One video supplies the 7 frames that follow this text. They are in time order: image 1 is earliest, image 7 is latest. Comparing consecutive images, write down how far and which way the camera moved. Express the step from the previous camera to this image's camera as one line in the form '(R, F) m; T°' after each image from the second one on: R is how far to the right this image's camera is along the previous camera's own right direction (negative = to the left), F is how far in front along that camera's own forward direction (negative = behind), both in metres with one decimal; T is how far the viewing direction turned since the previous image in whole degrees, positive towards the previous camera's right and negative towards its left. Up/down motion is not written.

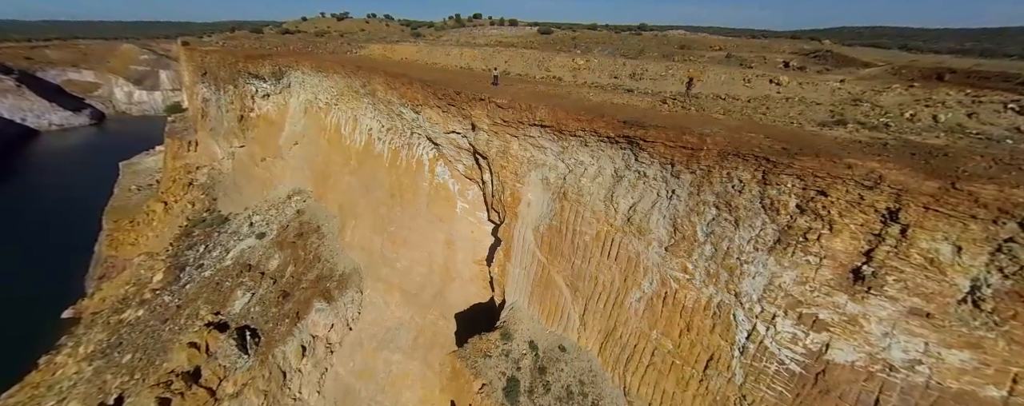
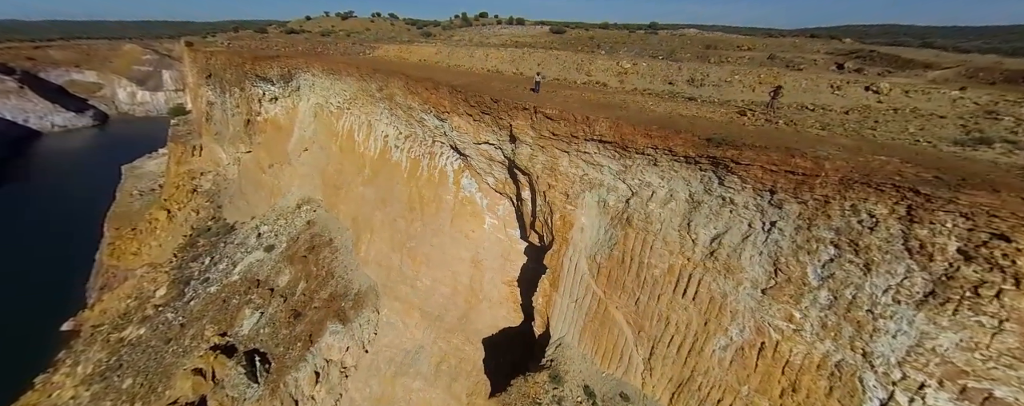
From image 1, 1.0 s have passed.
(-0.8, +0.9) m; 0°
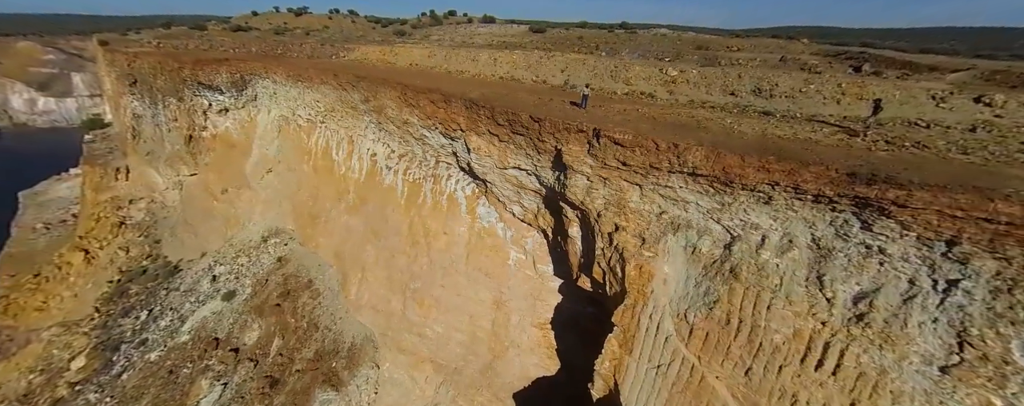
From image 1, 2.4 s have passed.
(-1.4, +1.4) m; +6°
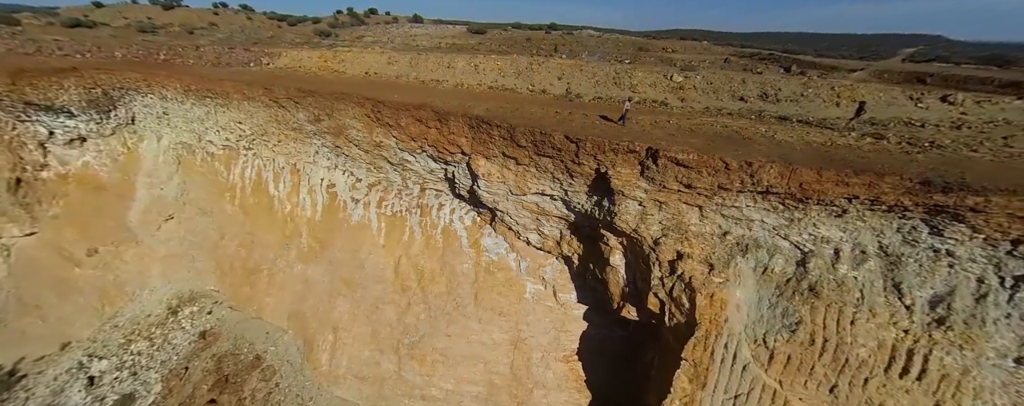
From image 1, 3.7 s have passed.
(-1.7, +1.1) m; +14°
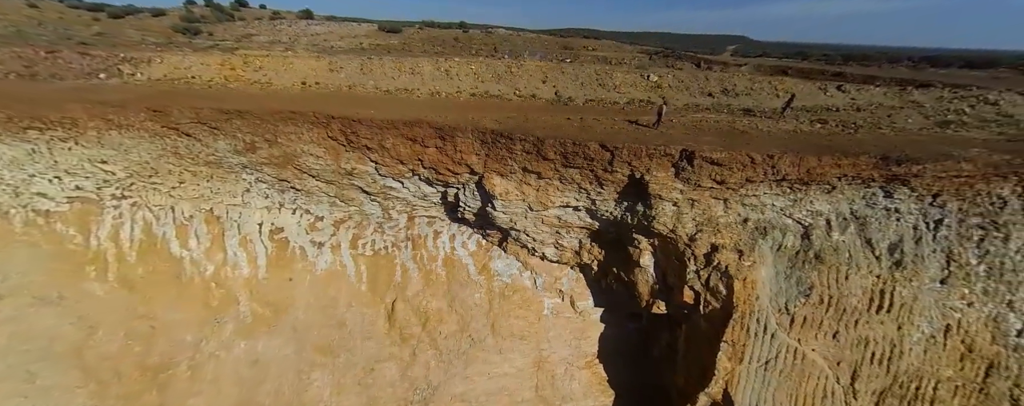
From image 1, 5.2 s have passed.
(-1.9, +0.8) m; +18°
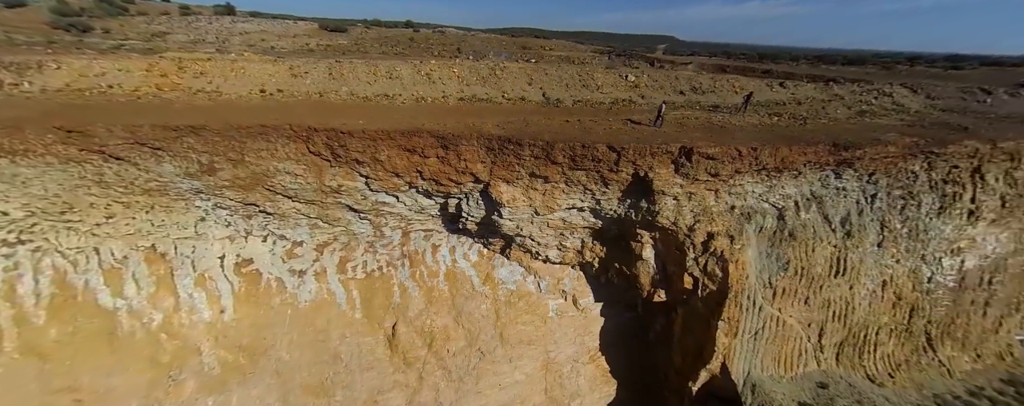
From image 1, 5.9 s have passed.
(-1.0, +0.2) m; +10°
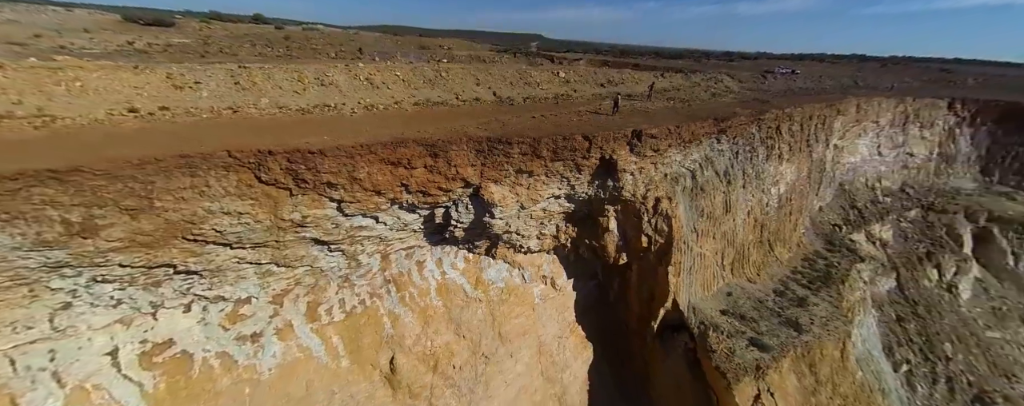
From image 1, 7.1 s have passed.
(-1.8, +0.3) m; +22°
